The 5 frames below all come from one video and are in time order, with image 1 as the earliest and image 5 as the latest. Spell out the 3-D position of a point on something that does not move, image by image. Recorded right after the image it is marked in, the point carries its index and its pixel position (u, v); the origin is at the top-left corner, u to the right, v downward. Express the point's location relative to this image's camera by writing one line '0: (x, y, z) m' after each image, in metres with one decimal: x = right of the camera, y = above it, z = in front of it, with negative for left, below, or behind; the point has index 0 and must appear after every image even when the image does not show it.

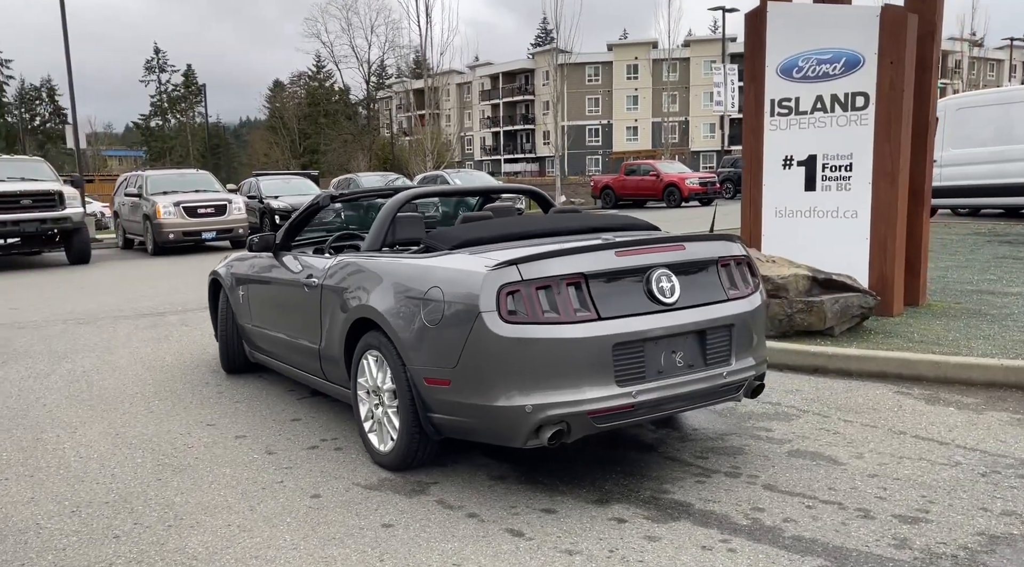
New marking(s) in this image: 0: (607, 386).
0: (+0.4, -0.4, +3.4) m
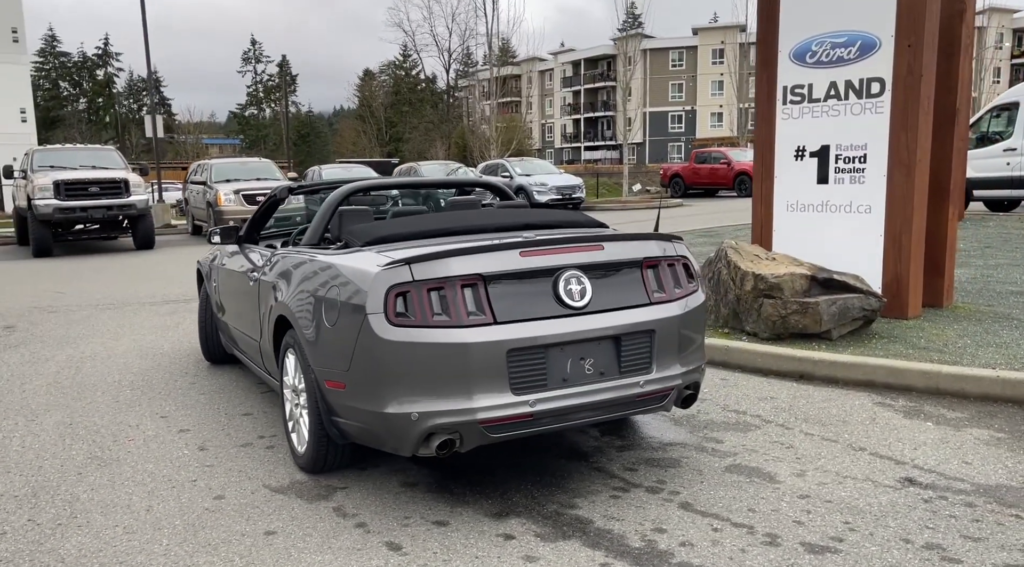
0: (0.0, -0.5, +3.2) m
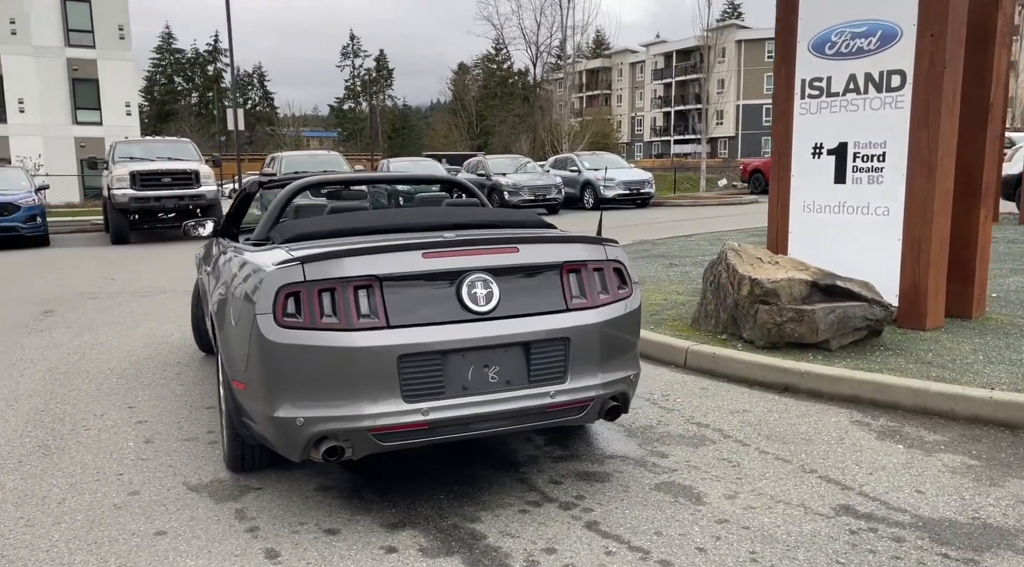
0: (-0.5, -0.5, +3.1) m
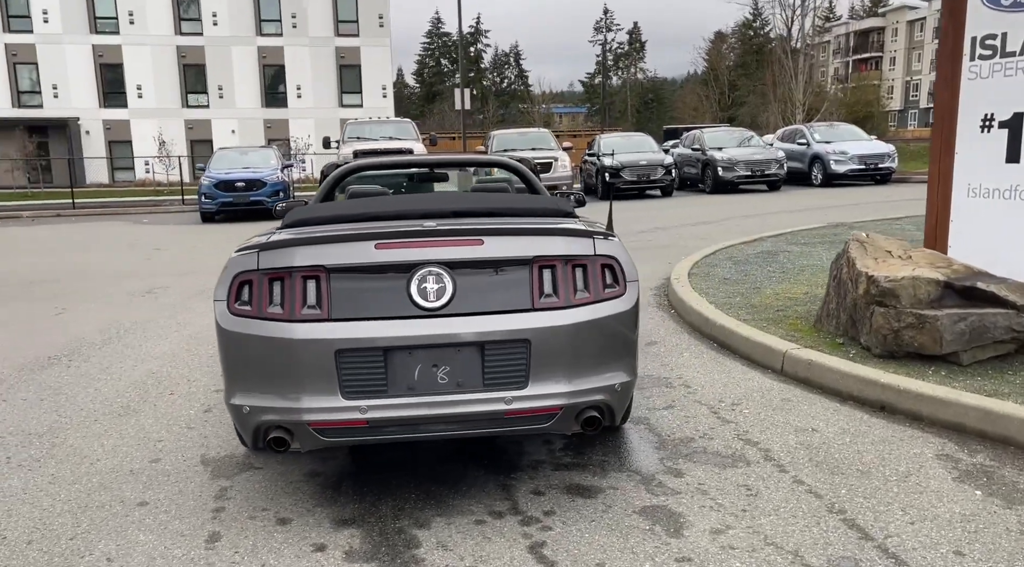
0: (-0.7, -0.4, +3.1) m
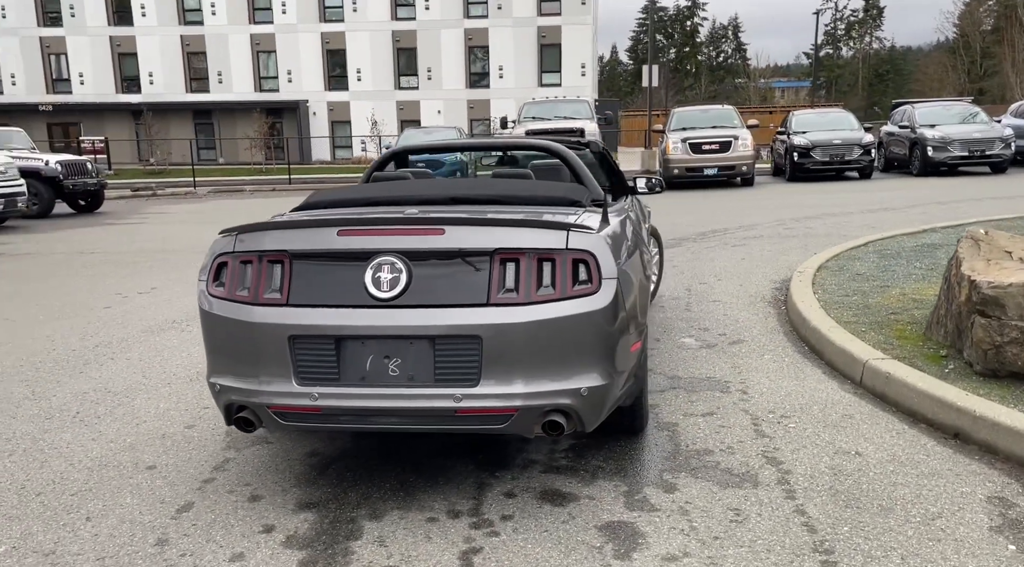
0: (-0.9, -0.4, +3.1) m
